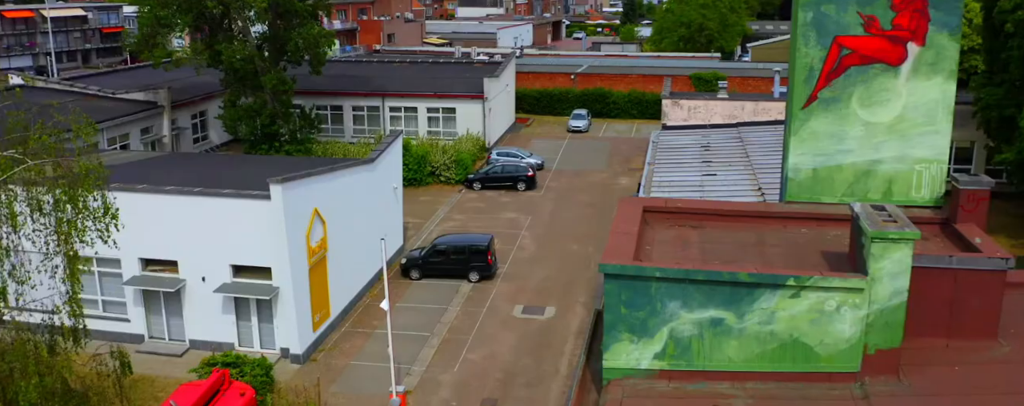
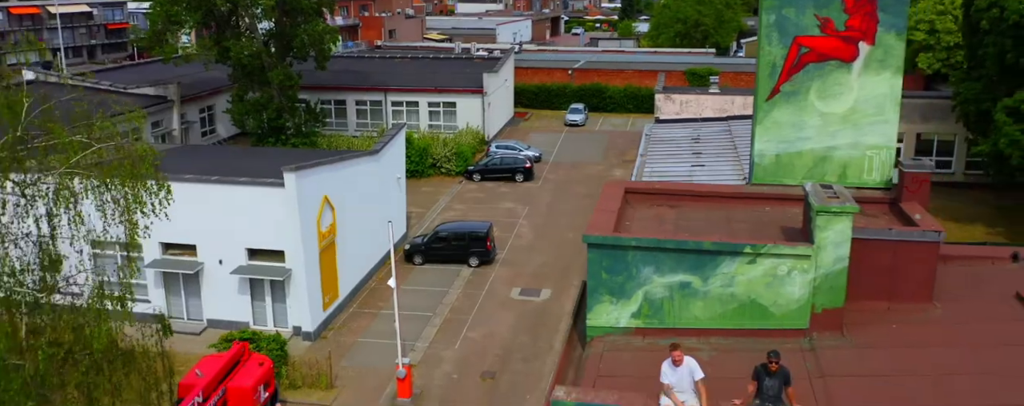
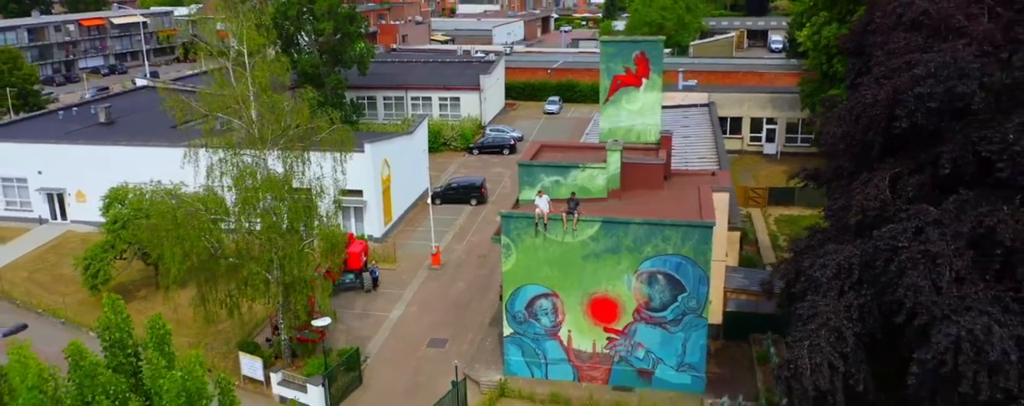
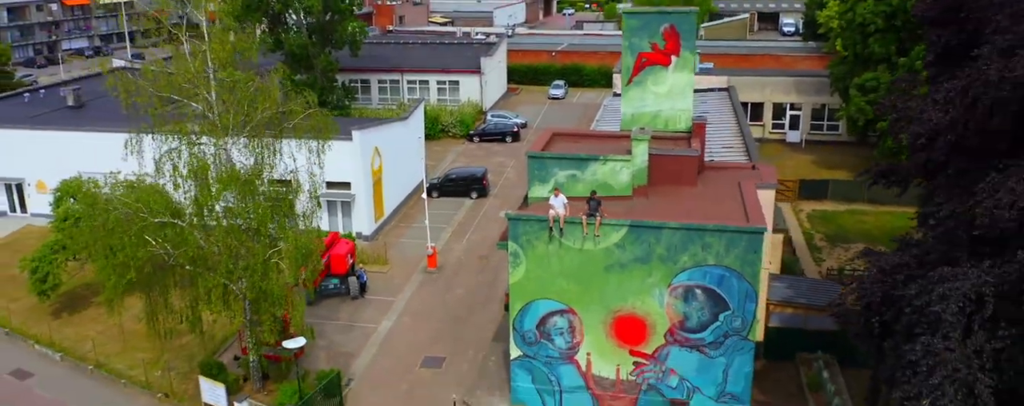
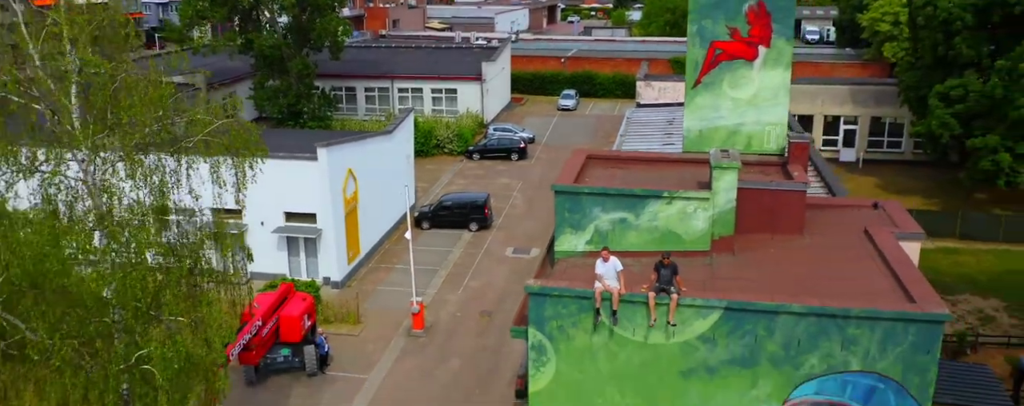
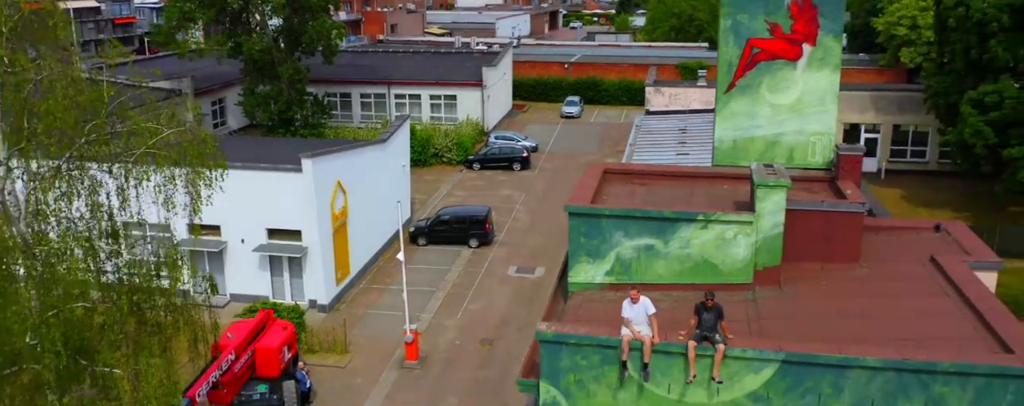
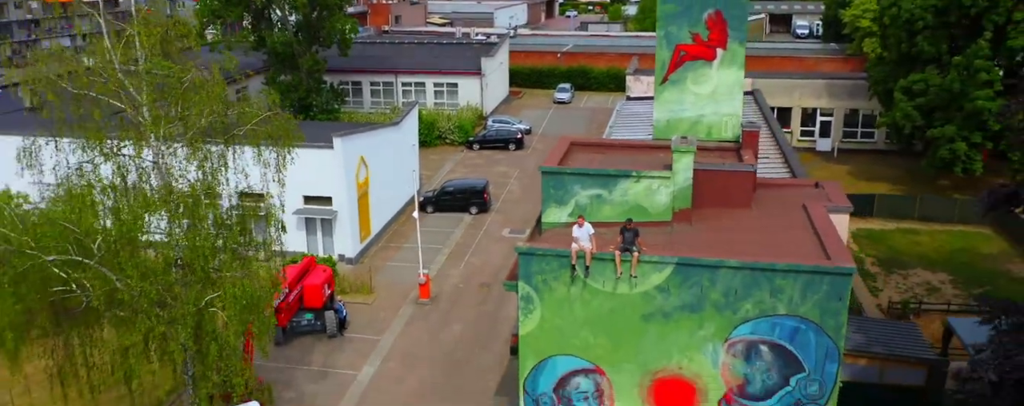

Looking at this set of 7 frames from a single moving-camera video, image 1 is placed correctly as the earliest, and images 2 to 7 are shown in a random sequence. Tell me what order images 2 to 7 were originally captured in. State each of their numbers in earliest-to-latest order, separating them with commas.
2, 6, 5, 7, 4, 3
